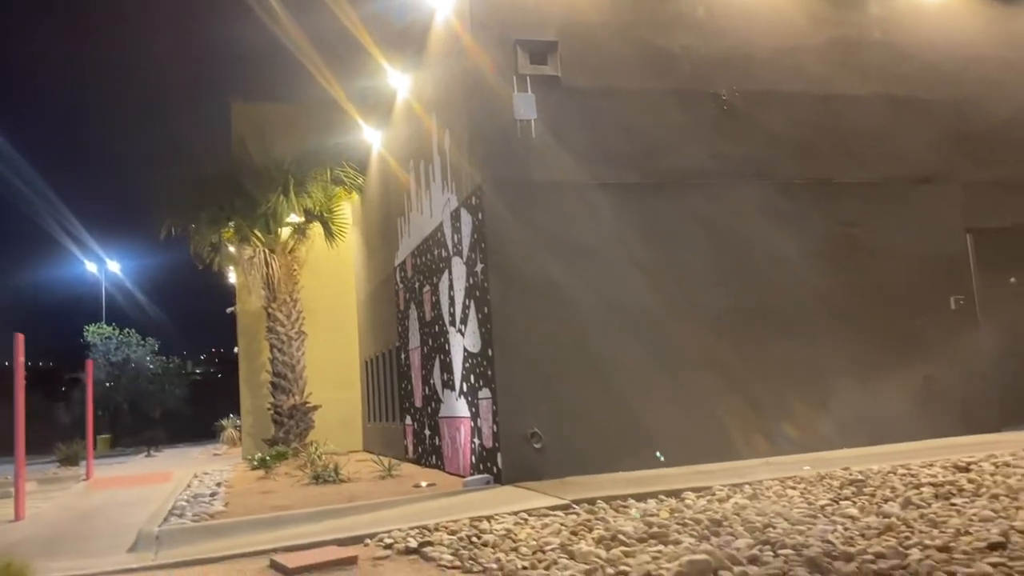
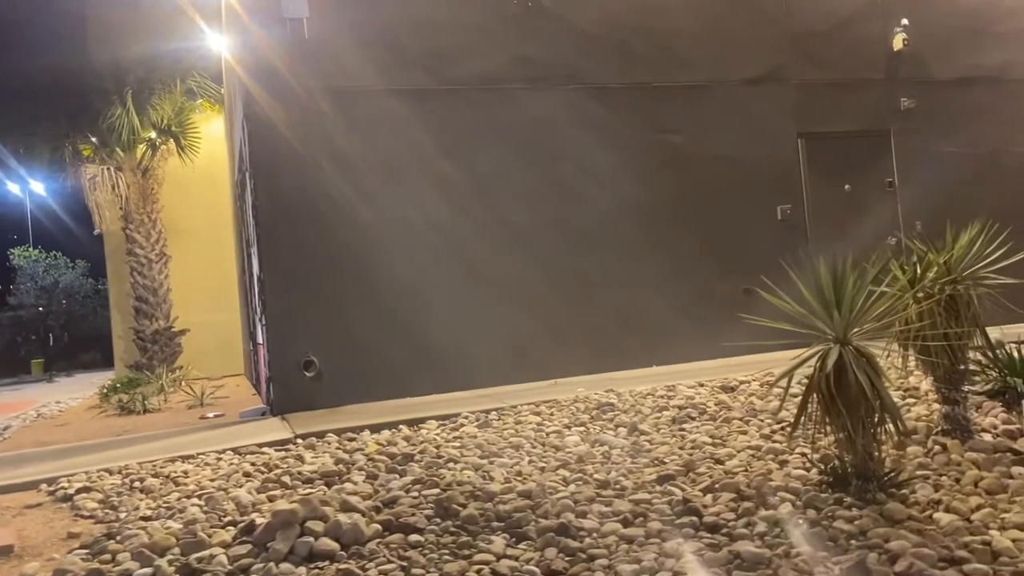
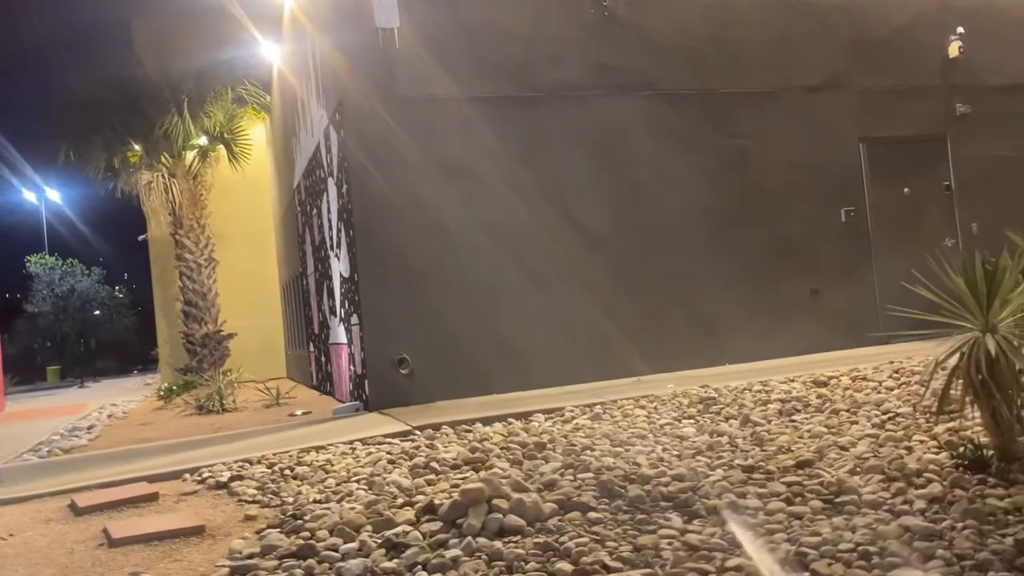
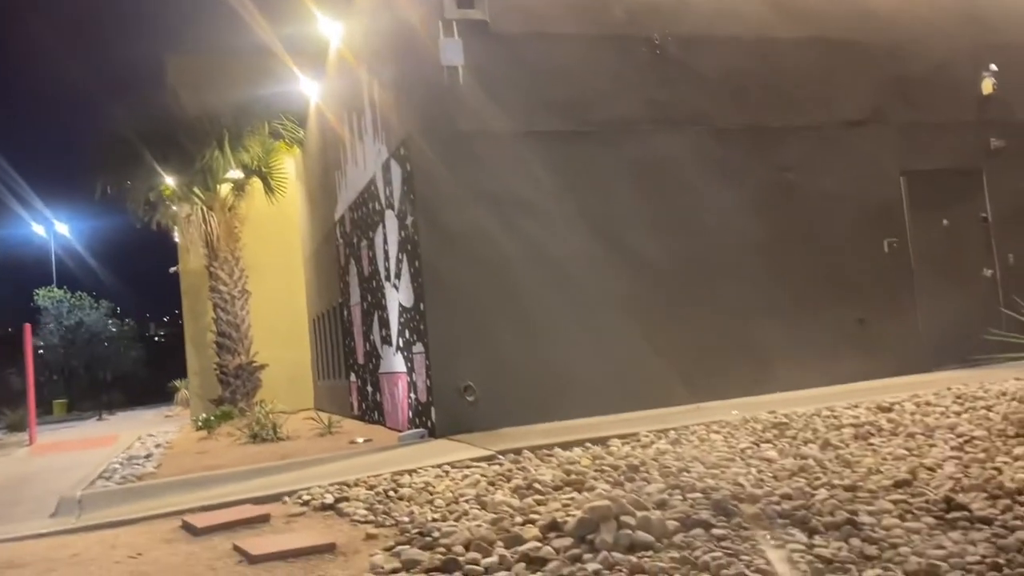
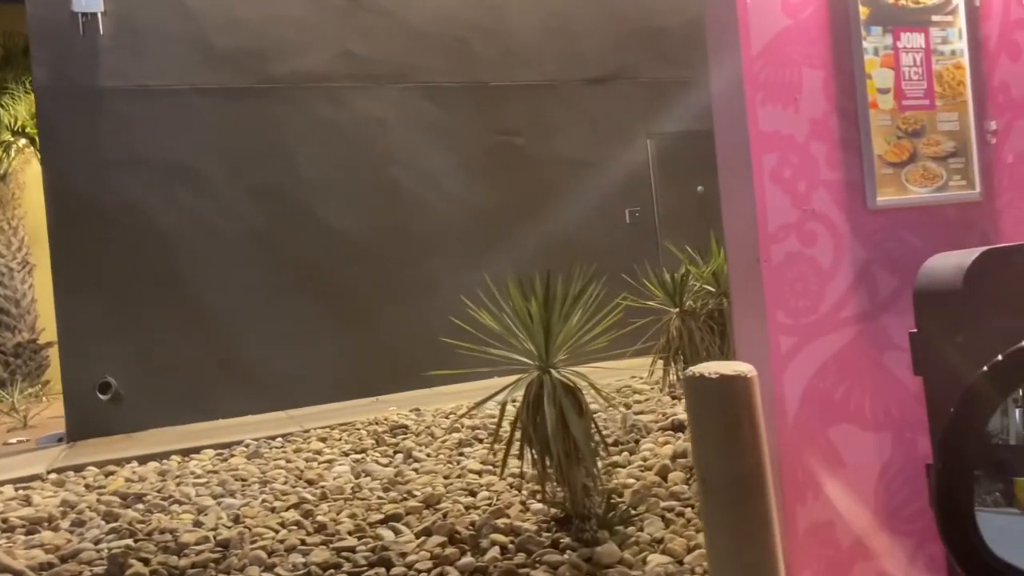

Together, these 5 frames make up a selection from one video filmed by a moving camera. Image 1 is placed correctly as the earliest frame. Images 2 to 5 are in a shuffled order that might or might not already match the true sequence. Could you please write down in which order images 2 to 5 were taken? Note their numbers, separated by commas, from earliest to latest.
4, 3, 2, 5
